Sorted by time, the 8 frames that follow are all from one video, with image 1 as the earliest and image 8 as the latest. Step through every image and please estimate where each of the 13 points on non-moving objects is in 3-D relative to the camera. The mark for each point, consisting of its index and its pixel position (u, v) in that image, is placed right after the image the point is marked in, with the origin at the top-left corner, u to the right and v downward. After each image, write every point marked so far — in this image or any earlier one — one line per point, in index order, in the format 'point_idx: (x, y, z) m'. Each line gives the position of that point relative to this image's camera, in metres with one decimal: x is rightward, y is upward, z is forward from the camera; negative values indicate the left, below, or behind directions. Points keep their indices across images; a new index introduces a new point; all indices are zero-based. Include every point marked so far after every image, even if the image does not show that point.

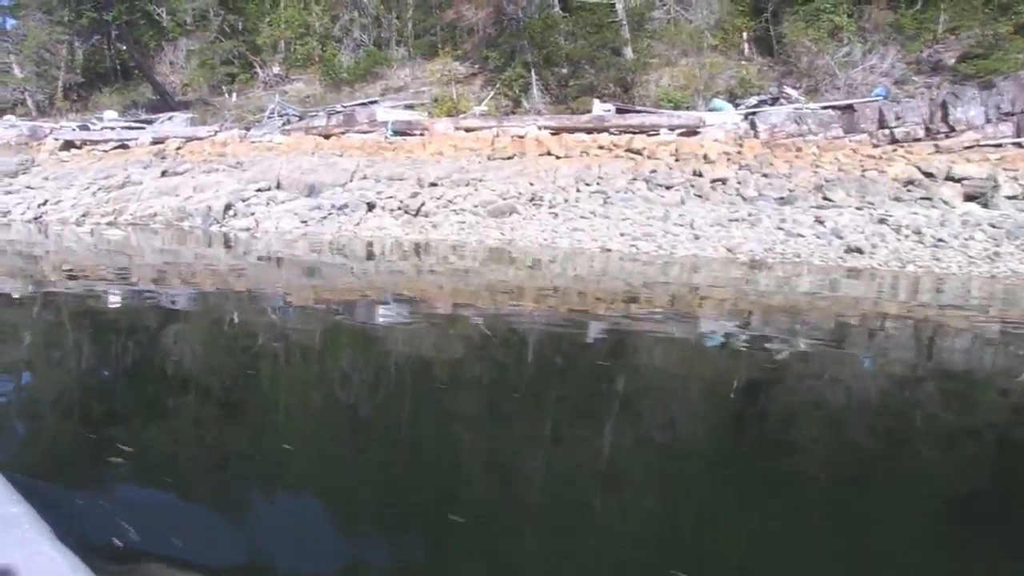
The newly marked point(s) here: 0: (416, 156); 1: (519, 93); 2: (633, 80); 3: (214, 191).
0: (-1.1, +1.6, +13.6) m
1: (+0.2, +3.0, +17.0) m
2: (+1.8, +3.1, +16.2) m
3: (-3.5, +1.2, +13.2) m
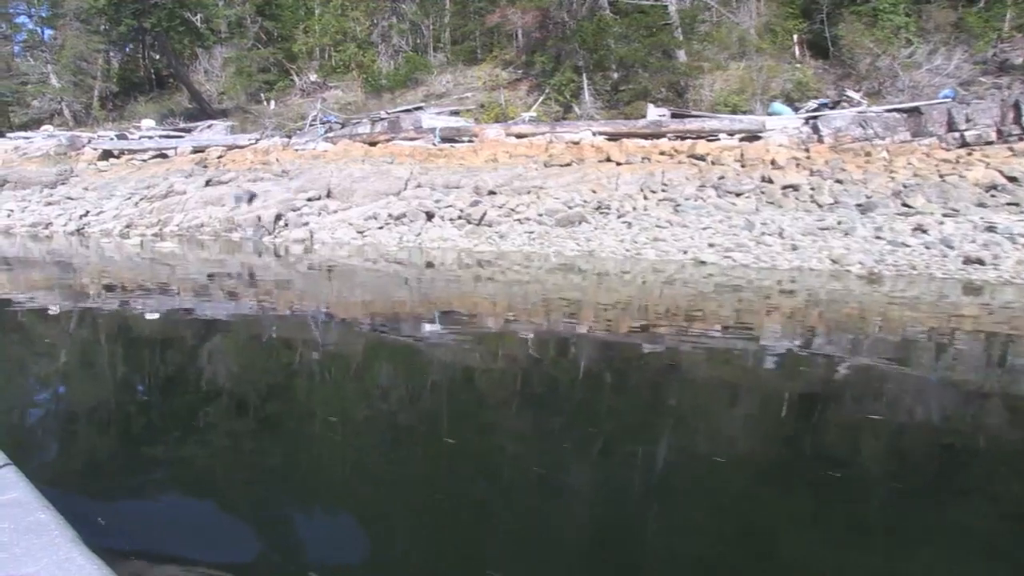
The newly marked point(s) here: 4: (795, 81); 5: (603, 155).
0: (-0.5, +1.5, +13.1) m
1: (+1.0, +2.9, +16.5) m
2: (+2.5, +2.9, +15.7) m
3: (-2.9, +1.0, +12.8) m
4: (+4.2, +3.1, +16.1) m
5: (+1.1, +1.5, +12.6) m
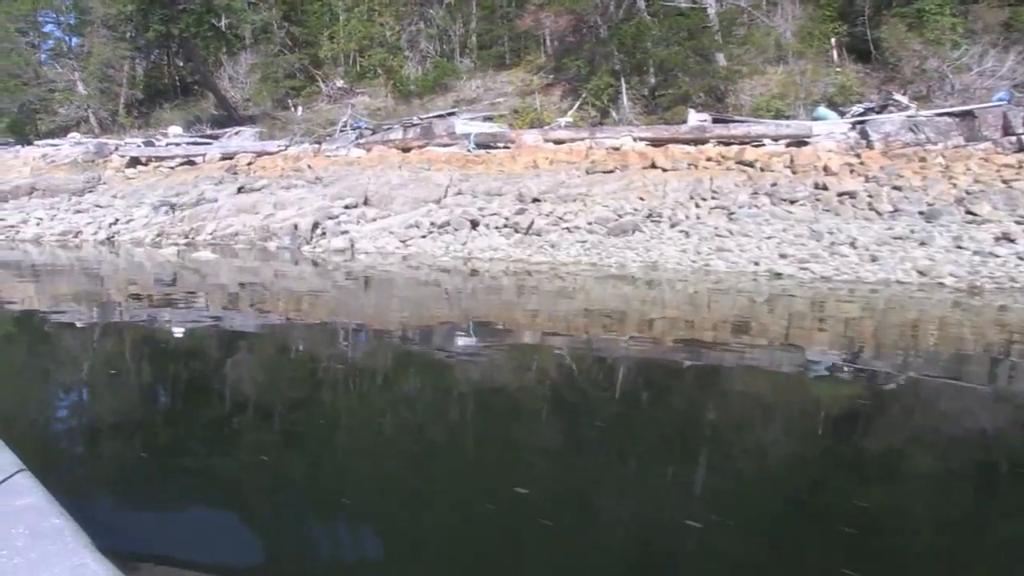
0: (0.0, +1.4, +12.7) m
1: (+1.5, +2.7, +16.1) m
2: (+3.0, +2.8, +15.3) m
3: (-2.4, +0.9, +12.4) m
4: (+4.7, +2.9, +15.7) m
5: (+1.5, +1.4, +12.2) m
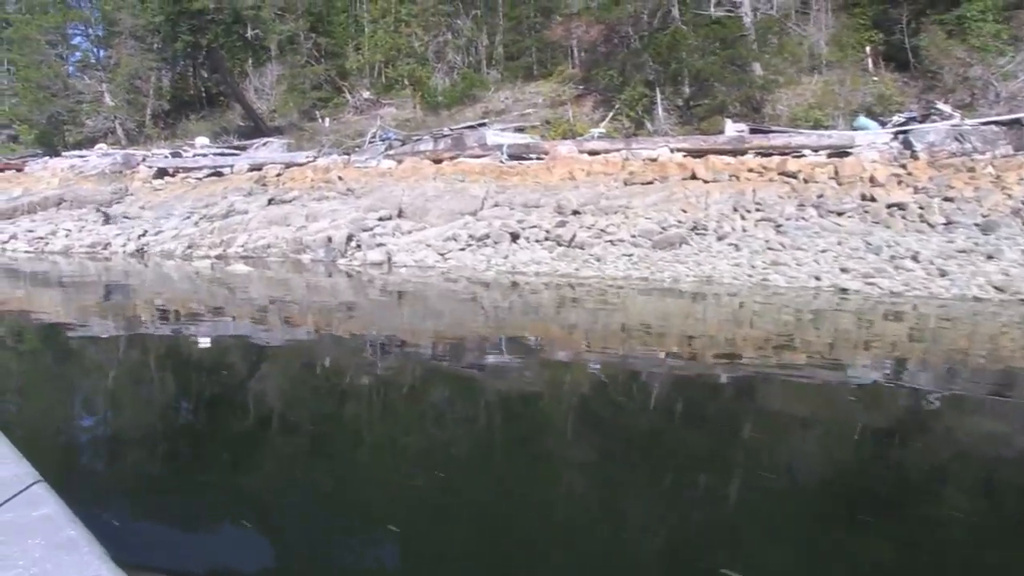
0: (+0.4, +1.2, +12.5) m
1: (+1.9, +2.5, +15.9) m
2: (+3.5, +2.6, +15.0) m
3: (-2.0, +0.8, +12.2) m
4: (+5.2, +2.7, +15.4) m
5: (+1.9, +1.3, +12.0) m
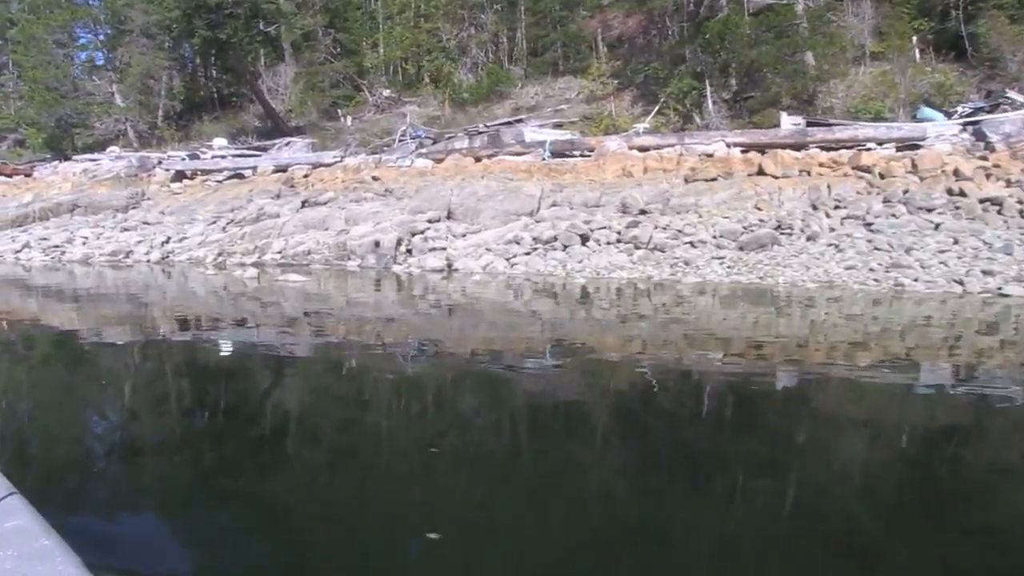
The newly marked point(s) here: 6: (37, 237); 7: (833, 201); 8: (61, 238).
0: (+0.9, +1.2, +11.7) m
1: (+2.5, +2.5, +15.1) m
2: (+4.0, +2.6, +14.2) m
3: (-1.5, +0.7, +11.4) m
4: (+5.7, +2.7, +14.6) m
5: (+2.5, +1.2, +11.2) m
6: (-5.9, +0.6, +13.5) m
7: (+3.0, +0.8, +10.1) m
8: (-5.5, +0.6, +13.4) m
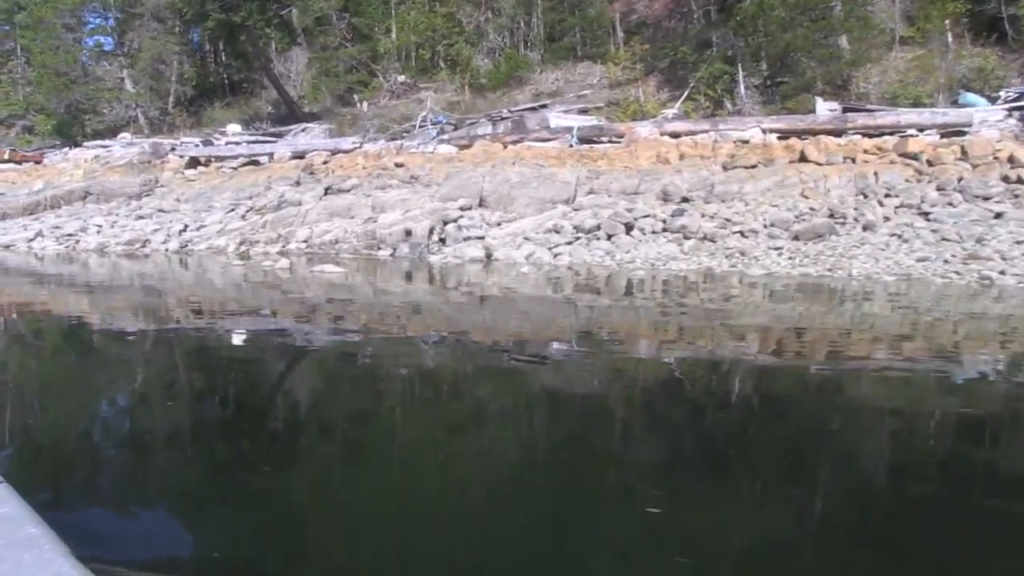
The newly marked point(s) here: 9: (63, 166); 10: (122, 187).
0: (+1.2, +1.3, +11.3) m
1: (+2.8, +2.6, +14.7) m
2: (+4.3, +2.7, +13.7) m
3: (-1.2, +0.8, +11.0) m
4: (+6.0, +2.8, +14.1) m
5: (+2.8, +1.3, +10.8) m
6: (-5.6, +0.8, +13.2) m
7: (+3.3, +0.9, +9.7) m
8: (-5.2, +0.7, +13.0) m
9: (-7.0, +1.9, +17.0) m
10: (-5.2, +1.3, +14.5) m
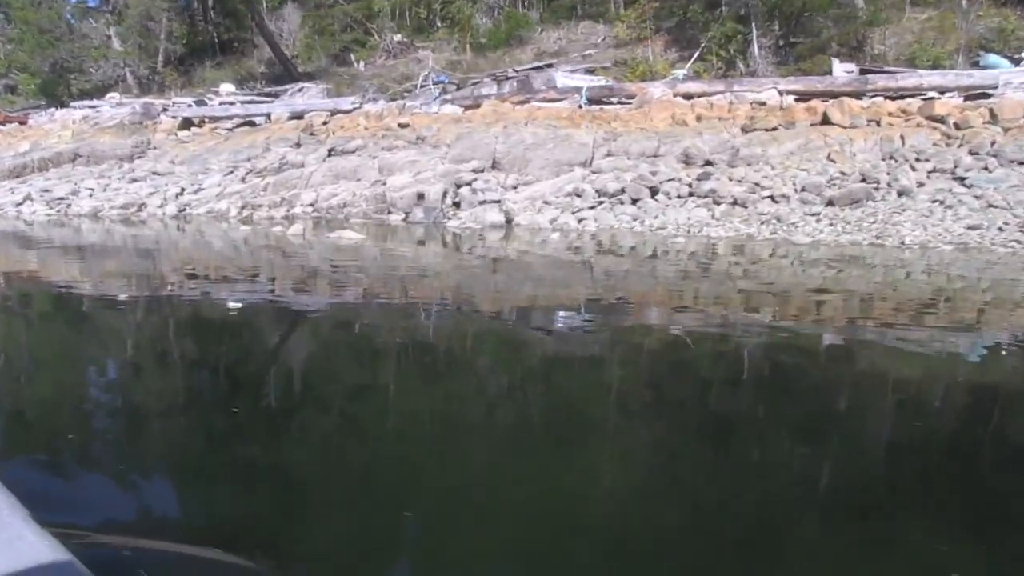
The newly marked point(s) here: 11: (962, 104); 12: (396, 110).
0: (+1.3, +1.6, +10.9) m
1: (+2.9, +3.1, +14.3) m
2: (+4.4, +3.1, +13.4) m
3: (-1.0, +1.1, +10.6) m
4: (+6.1, +3.3, +13.8) m
5: (+2.9, +1.6, +10.4) m
6: (-5.5, +1.2, +12.7) m
7: (+3.4, +1.2, +9.4) m
8: (-5.1, +1.1, +12.5) m
9: (-7.0, +2.5, +16.5) m
10: (-5.1, +1.8, +14.0) m
11: (+4.2, +1.7, +10.3) m
12: (-1.3, +2.1, +12.9) m
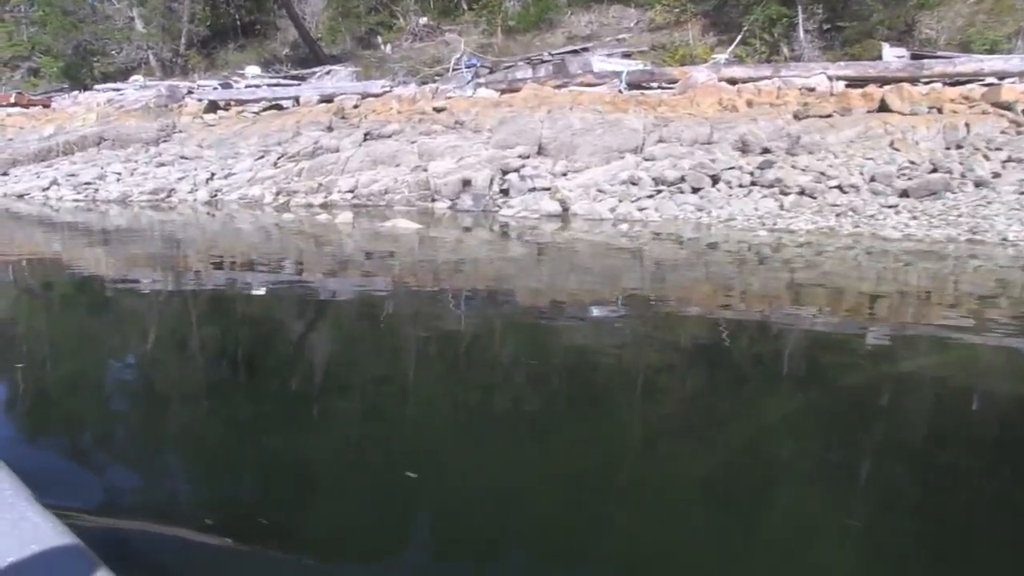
0: (+1.7, +1.7, +10.5) m
1: (+3.3, +3.2, +13.8) m
2: (+4.8, +3.2, +12.9) m
3: (-0.6, +1.2, +10.3) m
4: (+6.5, +3.3, +13.3) m
5: (+3.3, +1.7, +10.0) m
6: (-5.1, +1.3, +12.4) m
7: (+3.8, +1.2, +9.0) m
8: (-4.7, +1.3, +12.2) m
9: (-6.5, +2.7, +16.2) m
10: (-4.7, +2.0, +13.7) m
11: (+4.6, +1.8, +9.8) m
12: (-0.9, +2.2, +12.5) m
